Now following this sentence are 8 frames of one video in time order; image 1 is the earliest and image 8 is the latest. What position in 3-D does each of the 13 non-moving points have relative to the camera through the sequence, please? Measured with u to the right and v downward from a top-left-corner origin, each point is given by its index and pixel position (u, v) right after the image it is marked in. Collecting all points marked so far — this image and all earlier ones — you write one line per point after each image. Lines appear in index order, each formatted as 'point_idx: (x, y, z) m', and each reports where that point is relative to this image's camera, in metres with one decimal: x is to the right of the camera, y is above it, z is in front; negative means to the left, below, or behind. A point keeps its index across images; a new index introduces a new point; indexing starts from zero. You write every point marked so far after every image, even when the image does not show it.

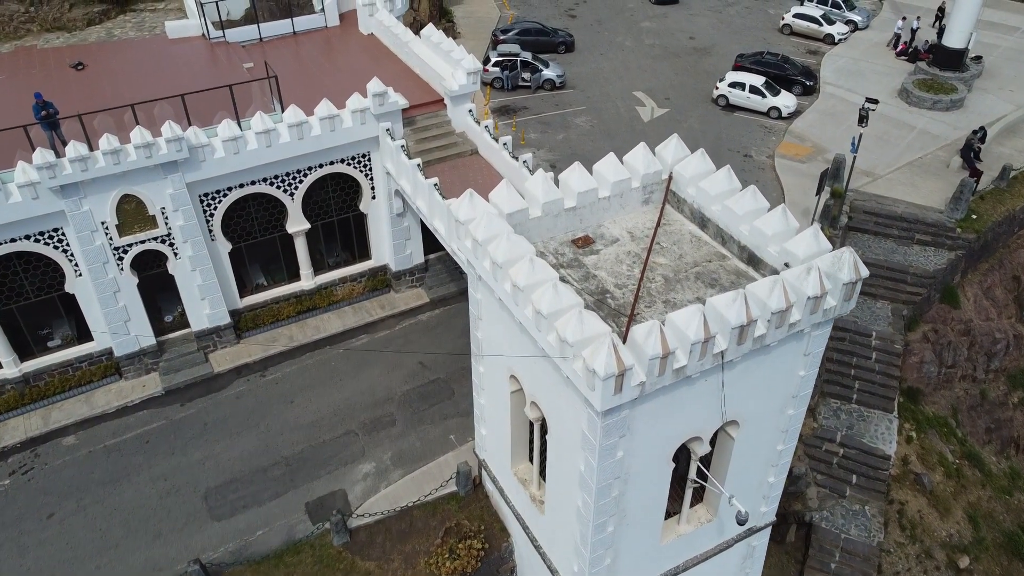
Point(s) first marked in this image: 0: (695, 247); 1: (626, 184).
0: (+3.4, +0.8, +14.9) m
1: (+2.2, +2.0, +15.3) m
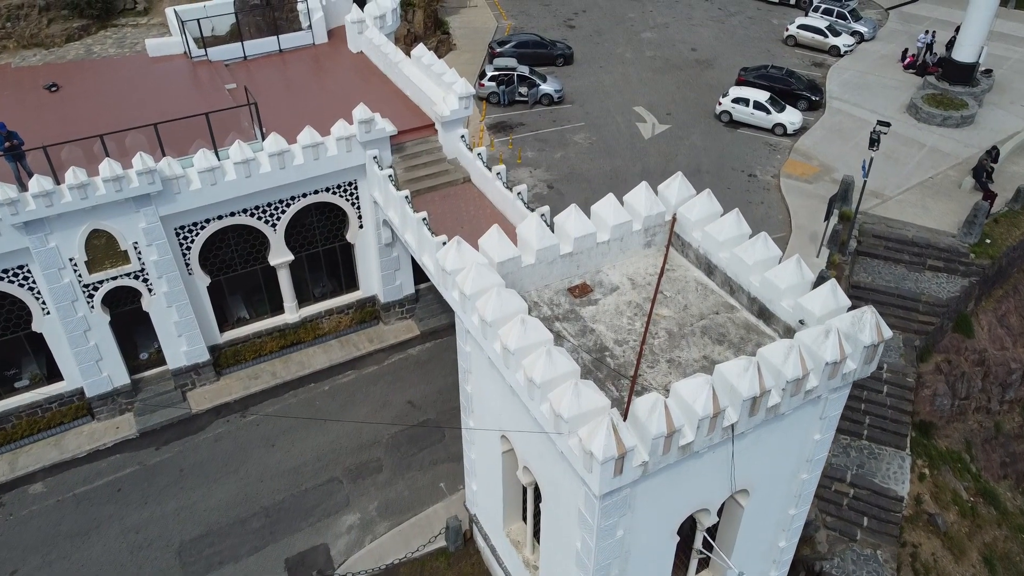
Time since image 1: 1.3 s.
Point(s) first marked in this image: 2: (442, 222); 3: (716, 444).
0: (+3.3, -0.1, +13.8) m
1: (+2.1, +1.1, +14.2) m
2: (-1.7, +1.7, +19.4) m
3: (+2.9, -2.2, +11.2) m
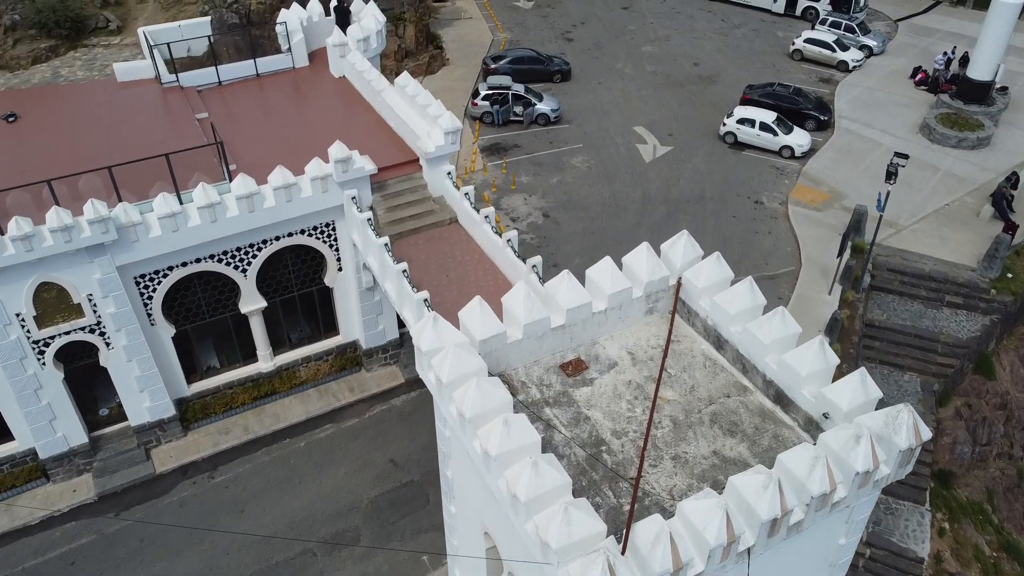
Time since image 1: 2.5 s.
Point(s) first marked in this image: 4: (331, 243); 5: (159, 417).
0: (+3.1, -1.3, +12.3) m
1: (+1.8, -0.1, +12.7) m
2: (-1.9, +0.5, +17.9) m
3: (+2.6, -3.4, +9.6) m
4: (-4.4, +1.1, +19.3) m
5: (-8.4, -3.1, +19.0) m
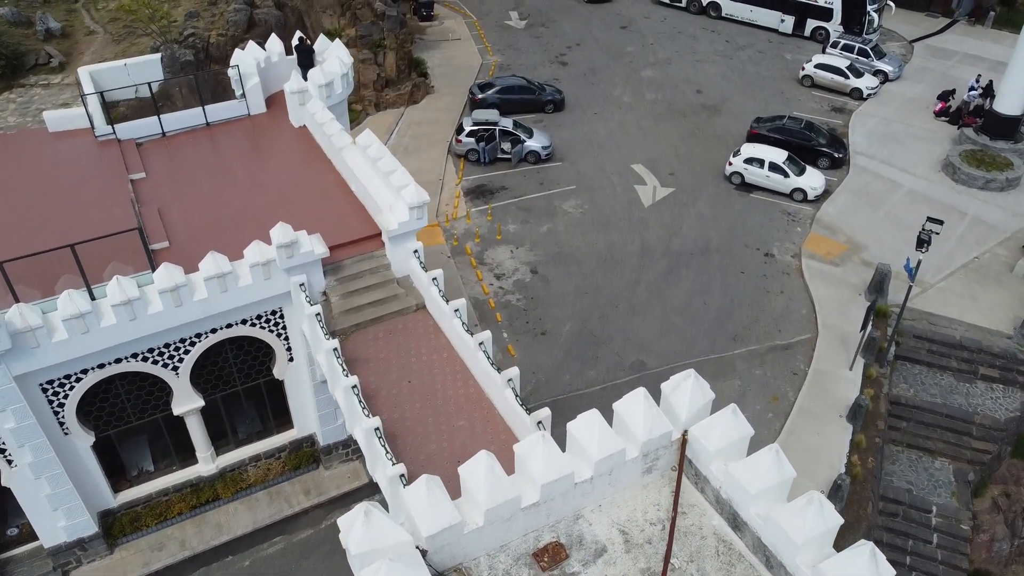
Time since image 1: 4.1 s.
0: (+2.6, -3.4, +9.6) m
1: (+1.3, -2.1, +10.0) m
2: (-2.4, -1.6, +15.2) m
3: (+2.1, -5.4, +6.9) m
4: (-4.9, -0.9, +16.6) m
5: (-8.9, -5.1, +16.4) m
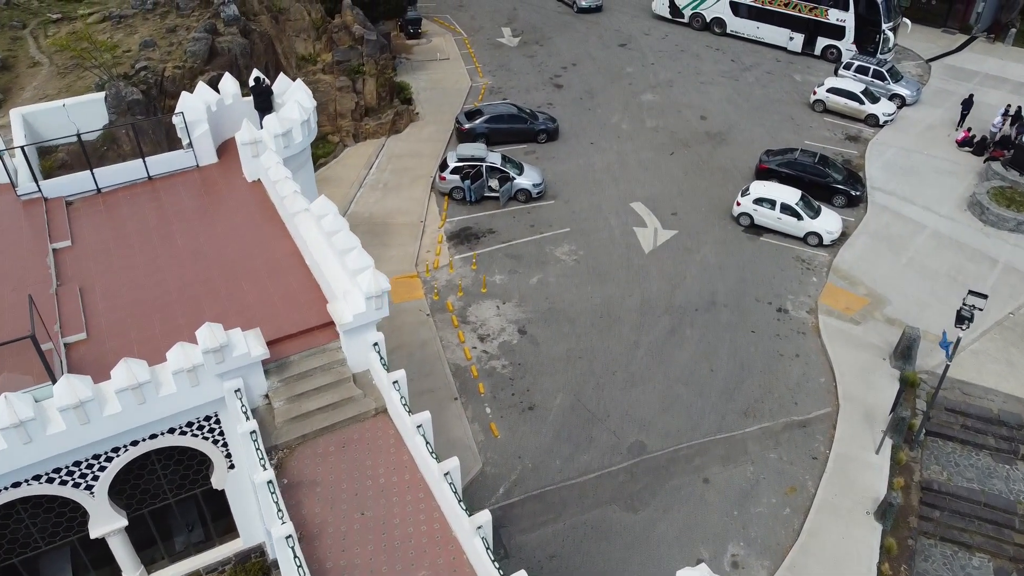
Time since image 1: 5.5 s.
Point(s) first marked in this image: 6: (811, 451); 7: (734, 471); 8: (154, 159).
0: (+2.1, -5.1, +7.1) m
1: (+0.9, -3.9, +7.5) m
2: (-2.8, -3.3, +12.7) m
3: (+1.7, -7.2, +4.5) m
4: (-5.3, -2.7, +14.1) m
5: (-9.3, -6.9, +13.9) m
6: (+7.4, -4.0, +19.6) m
7: (+5.3, -4.4, +19.1) m
8: (-8.5, +3.1, +19.0) m
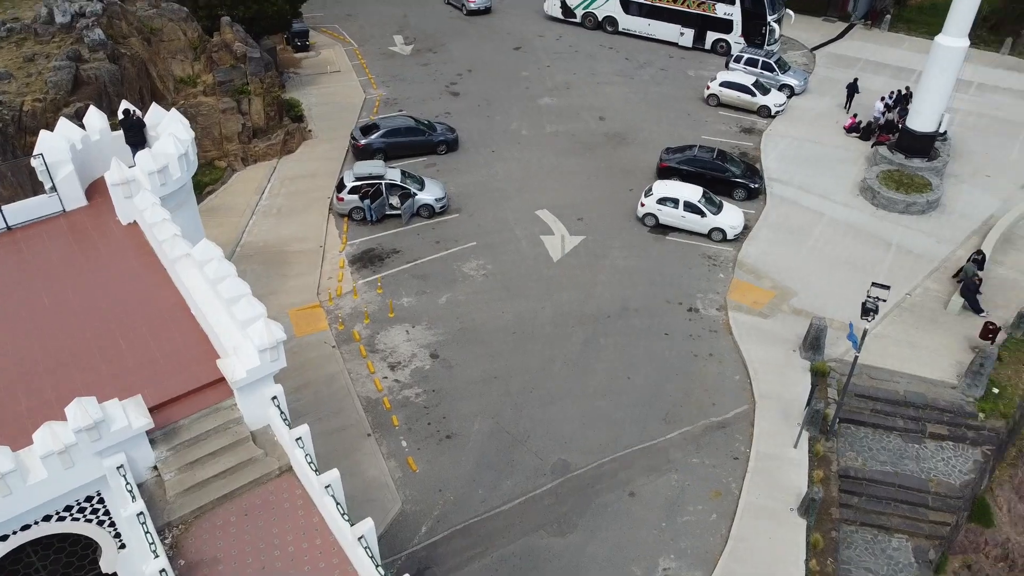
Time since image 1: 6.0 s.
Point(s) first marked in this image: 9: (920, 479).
0: (+1.7, -5.6, +6.7) m
1: (+0.3, -4.4, +6.9) m
2: (-4.0, -4.2, +11.7) m
3: (+1.7, -7.6, +4.0) m
4: (-6.6, -3.7, +12.9) m
5: (-10.3, -8.2, +12.2) m
6: (+5.4, -4.0, +19.7) m
7: (+3.5, -4.6, +18.9) m
8: (-10.8, +1.8, +17.4) m
9: (+10.2, -4.8, +19.9) m
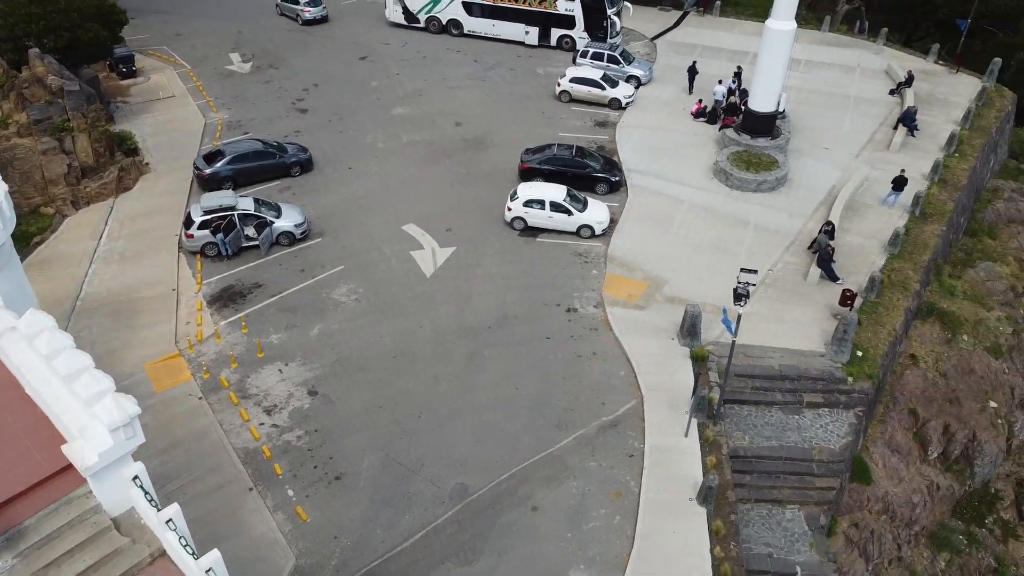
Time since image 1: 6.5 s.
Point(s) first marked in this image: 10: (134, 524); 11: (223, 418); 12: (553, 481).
0: (+1.4, -5.8, +6.3) m
1: (-0.1, -4.9, +6.3) m
2: (-5.2, -5.2, +10.4) m
3: (+2.0, -7.9, +3.7) m
4: (-8.0, -5.0, +11.1) m
5: (-10.9, -9.9, +9.9) m
6: (+2.8, -4.0, +19.7) m
7: (+1.1, -4.8, +18.6) m
8: (-13.4, 0.0, +14.8) m
9: (+7.6, -4.2, +20.7) m
10: (-5.6, -3.5, +12.0) m
11: (-7.2, -3.2, +19.9) m
12: (+1.0, -4.6, +18.9) m
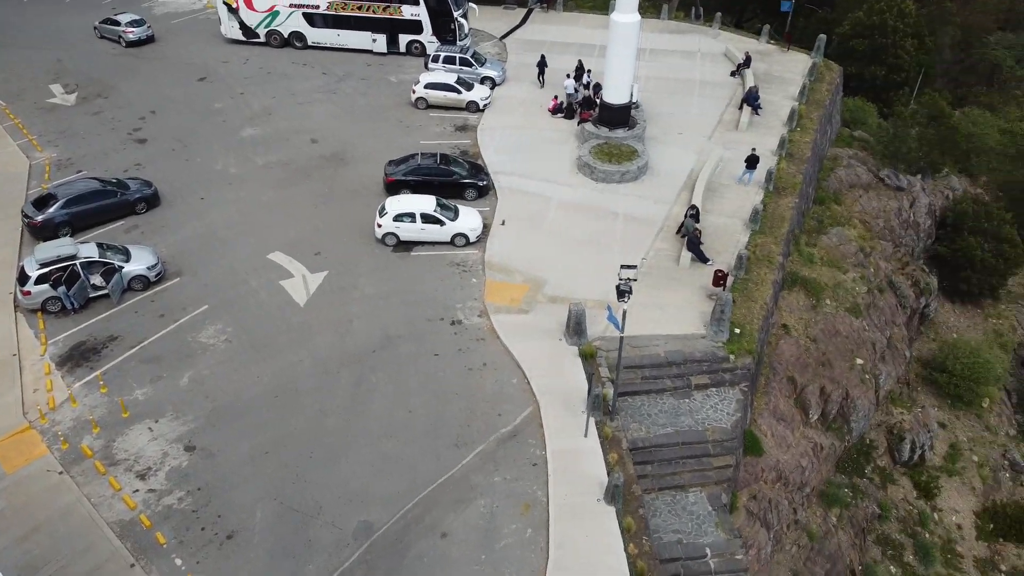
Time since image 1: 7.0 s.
0: (+1.3, -6.0, +6.0) m
1: (-0.3, -5.3, +5.8) m
2: (-5.8, -6.2, +9.0) m
3: (+2.6, -8.0, +3.5) m
4: (-8.7, -6.4, +9.2) m
5: (-10.9, -11.5, +7.7) m
6: (+0.4, -4.2, +19.4) m
7: (-1.0, -5.1, +18.1) m
8: (-15.2, -2.1, +12.0) m
9: (+4.9, -3.8, +21.1) m
10: (-6.7, -4.6, +10.5) m
11: (-9.5, -4.6, +18.1) m
12: (-1.2, -4.9, +18.3) m
